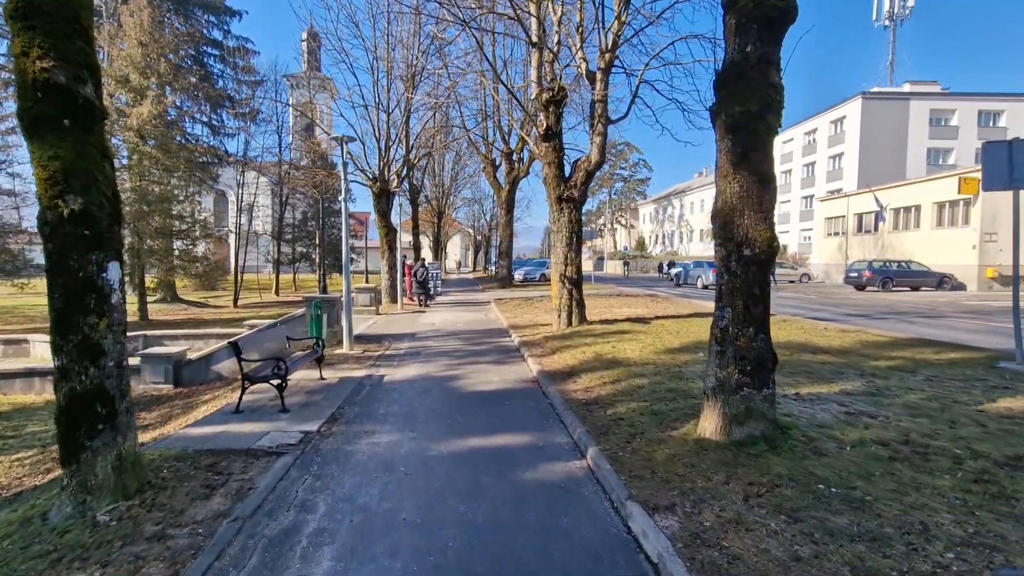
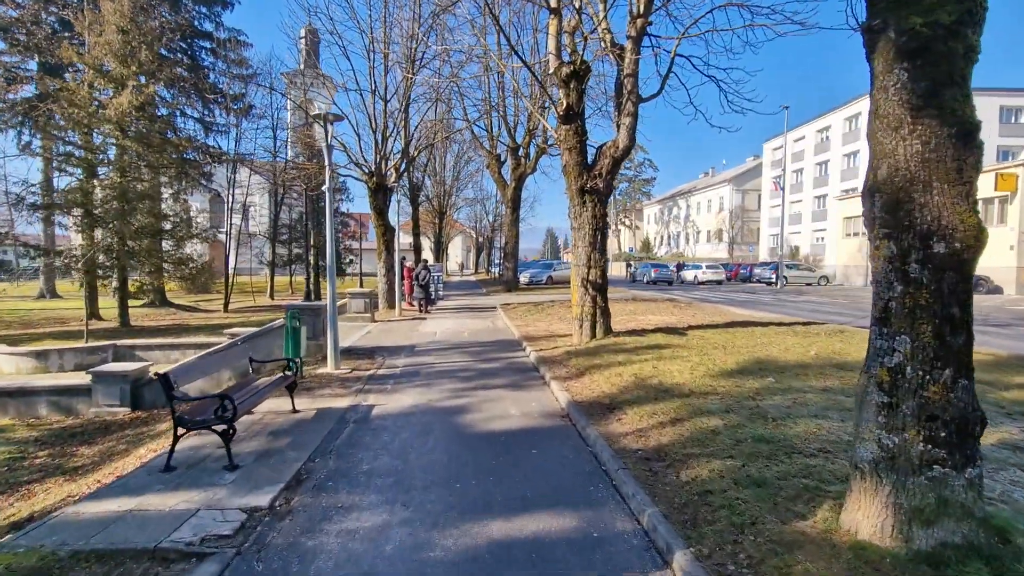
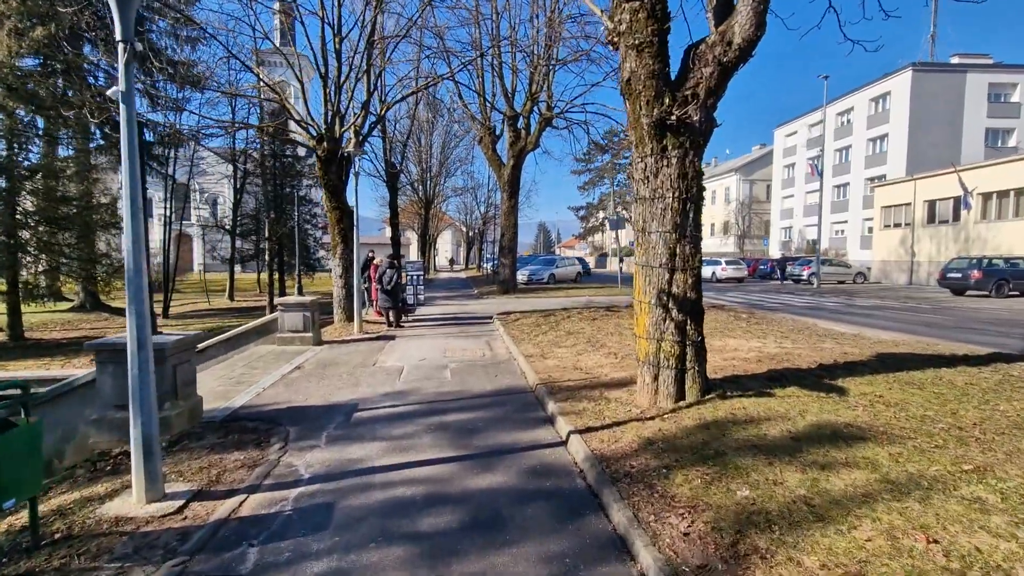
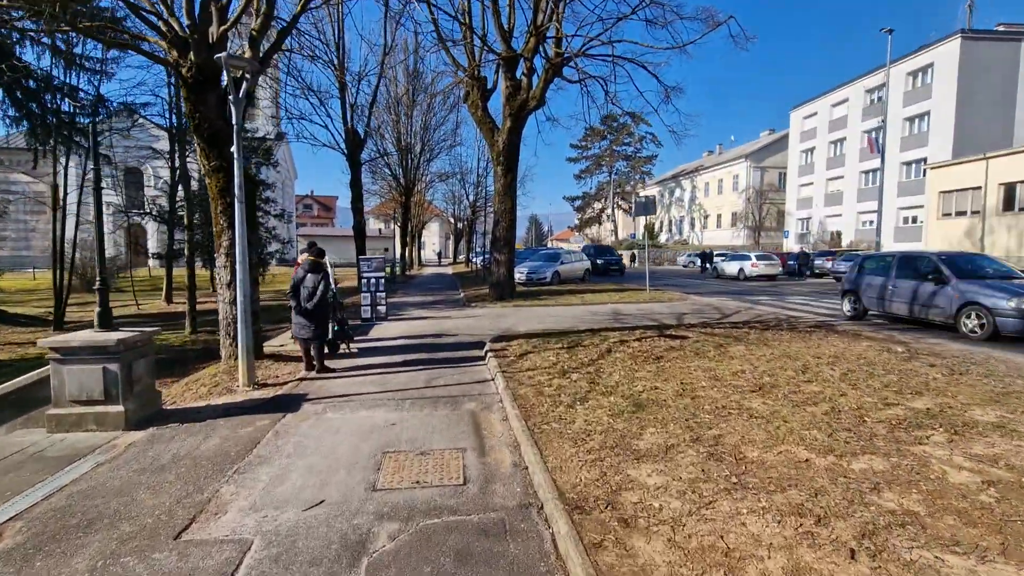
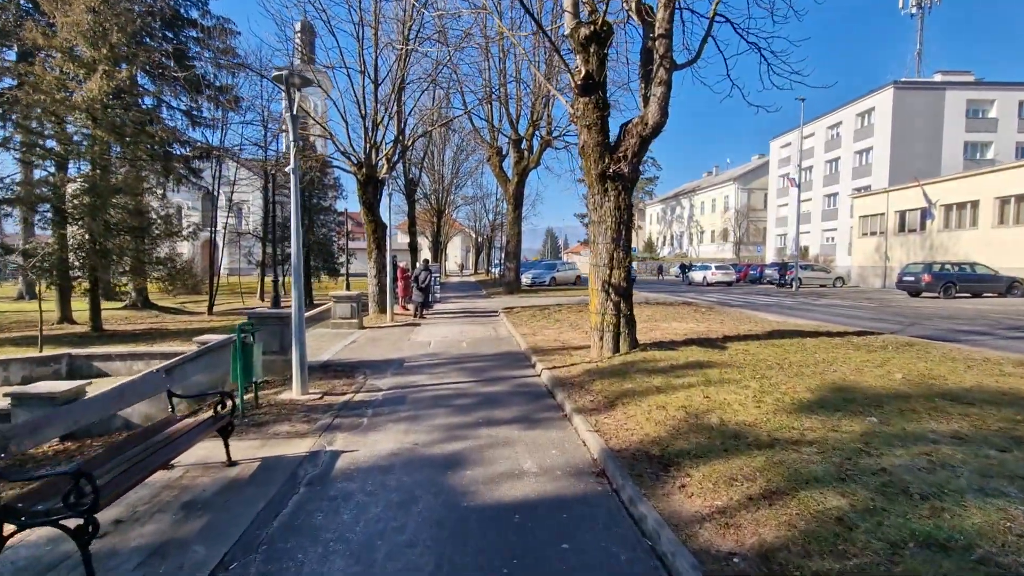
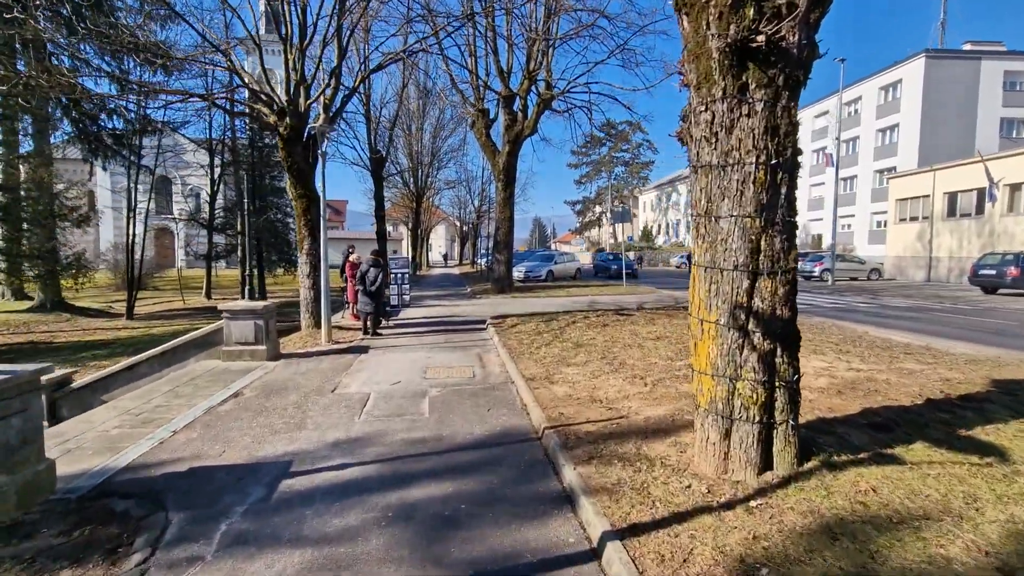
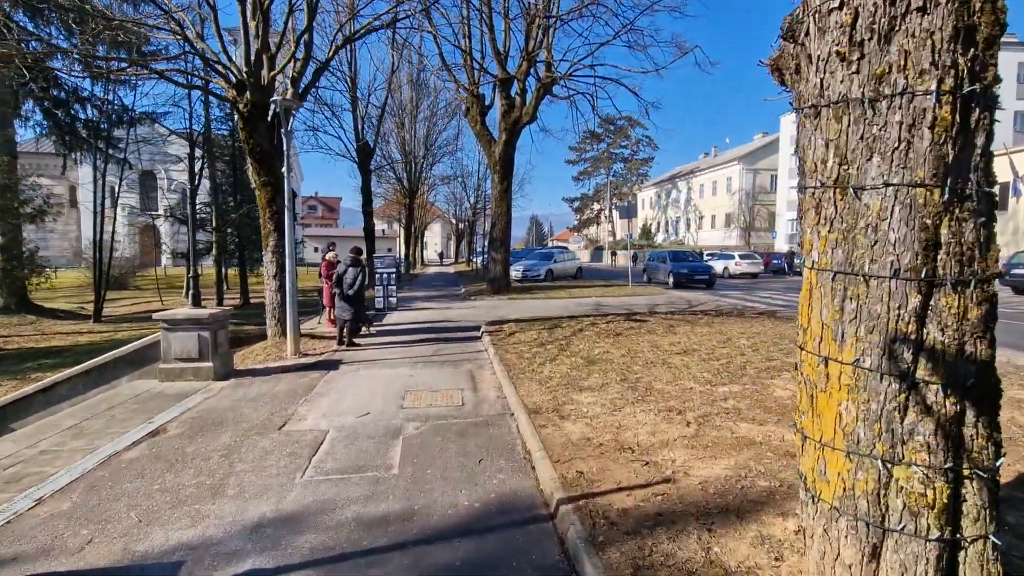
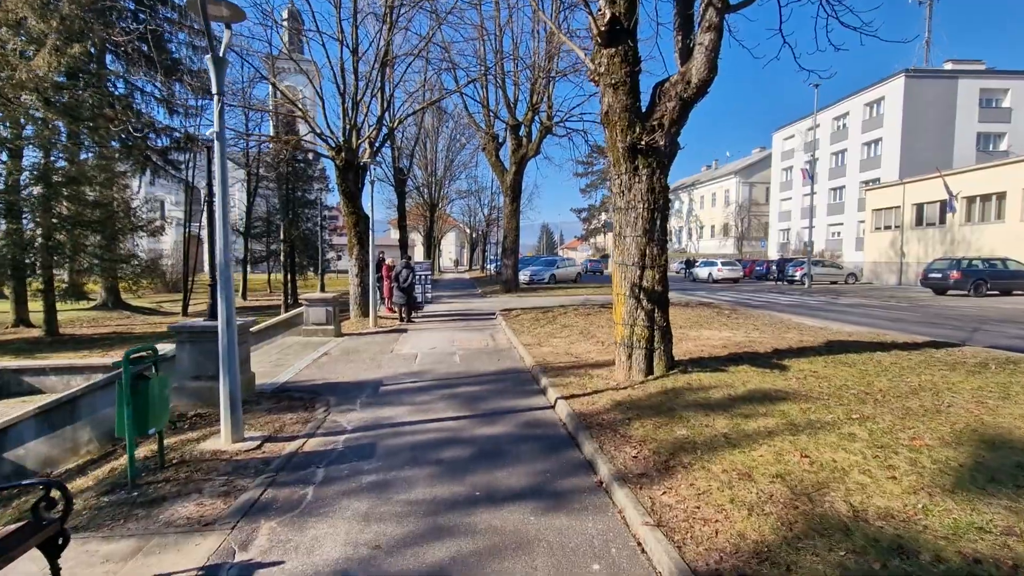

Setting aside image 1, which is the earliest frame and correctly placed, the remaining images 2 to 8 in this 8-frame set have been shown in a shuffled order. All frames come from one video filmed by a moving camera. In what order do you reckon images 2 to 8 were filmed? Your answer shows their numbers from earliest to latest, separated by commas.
2, 5, 8, 3, 6, 7, 4
